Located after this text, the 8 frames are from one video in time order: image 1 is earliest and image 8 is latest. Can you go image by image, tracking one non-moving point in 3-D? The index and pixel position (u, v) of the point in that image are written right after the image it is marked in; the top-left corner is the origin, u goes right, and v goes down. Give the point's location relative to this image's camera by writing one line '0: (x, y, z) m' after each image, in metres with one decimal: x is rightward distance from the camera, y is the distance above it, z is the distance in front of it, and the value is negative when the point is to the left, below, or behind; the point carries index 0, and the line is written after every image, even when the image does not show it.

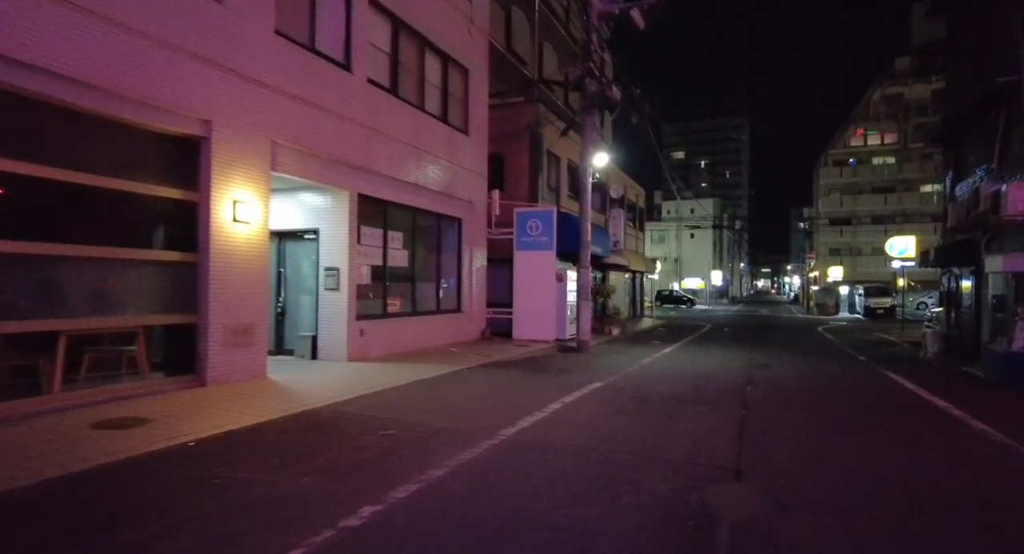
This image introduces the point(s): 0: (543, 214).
0: (+1.0, +2.0, +18.9) m
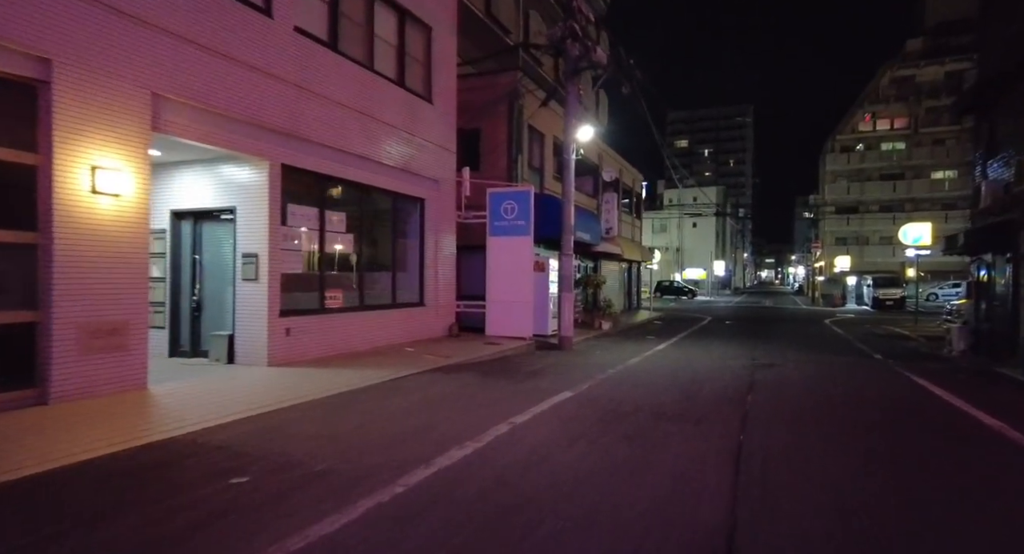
0: (+0.2, +2.4, +16.7) m
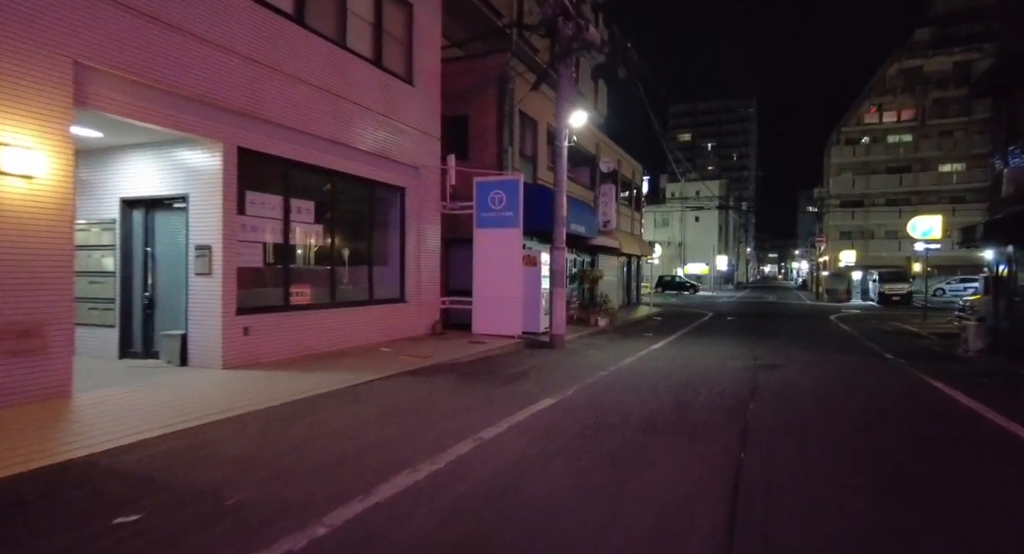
0: (-0.1, +2.5, +15.7) m
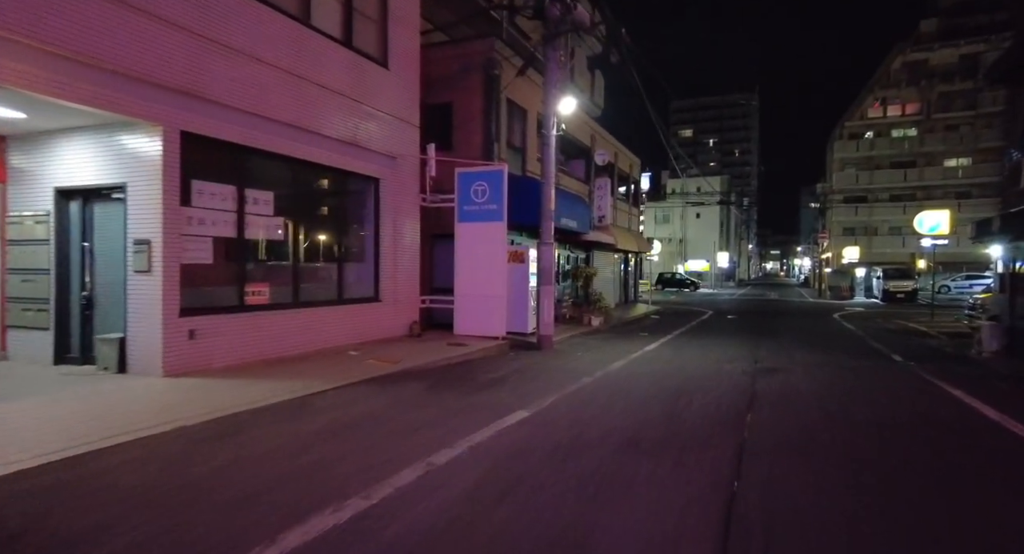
0: (-0.5, +2.6, +14.8) m
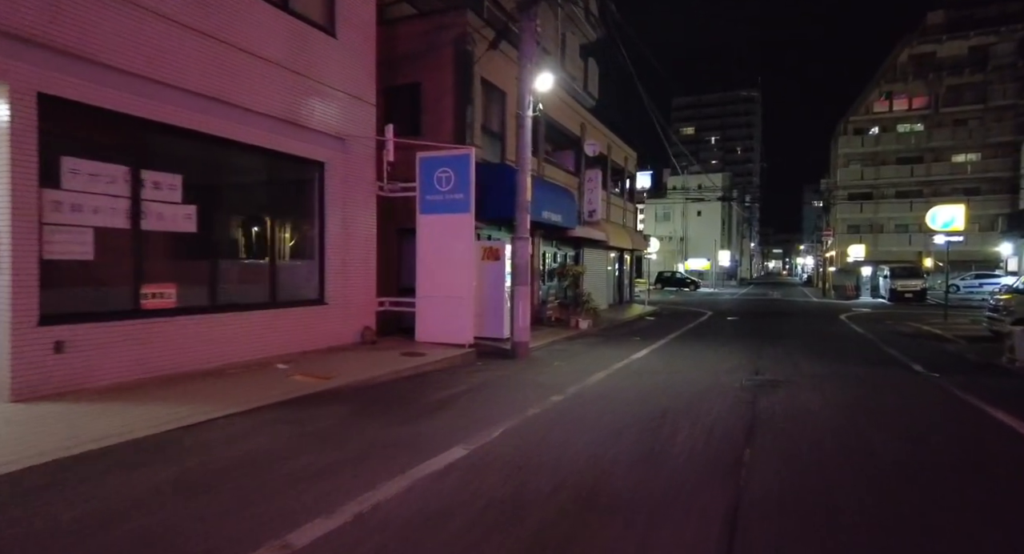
0: (-1.2, +2.6, +13.0) m
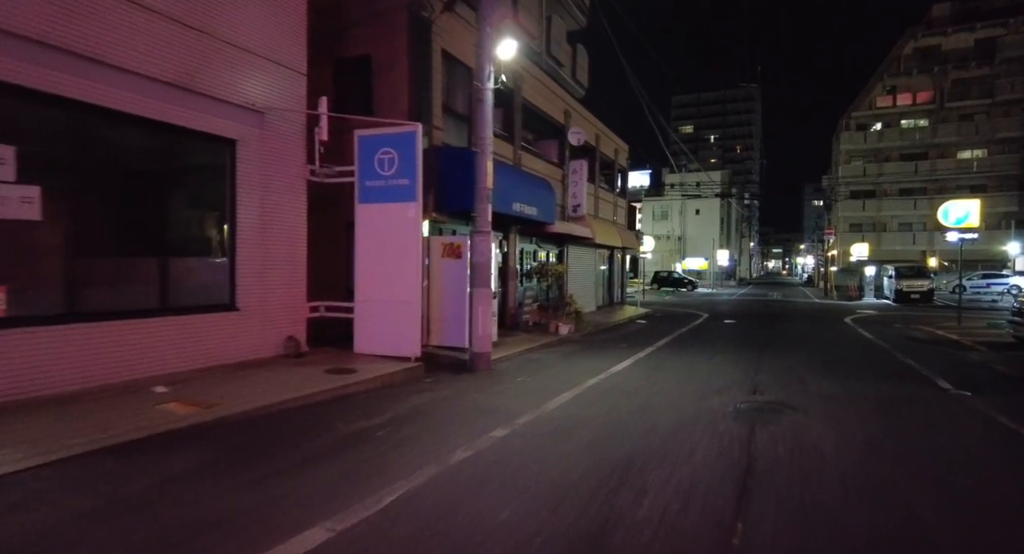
0: (-2.1, +2.6, +11.0) m
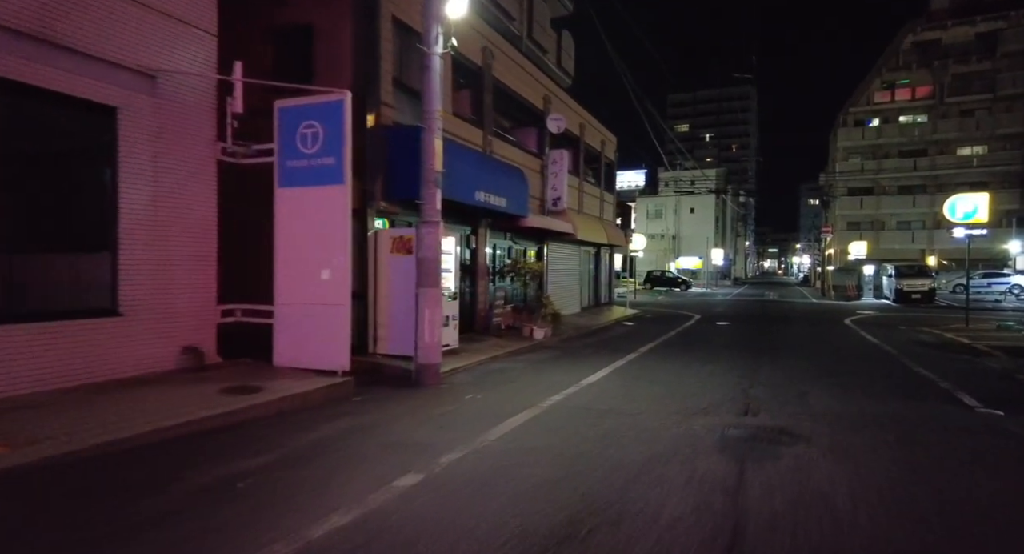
0: (-2.9, +2.6, +9.2) m
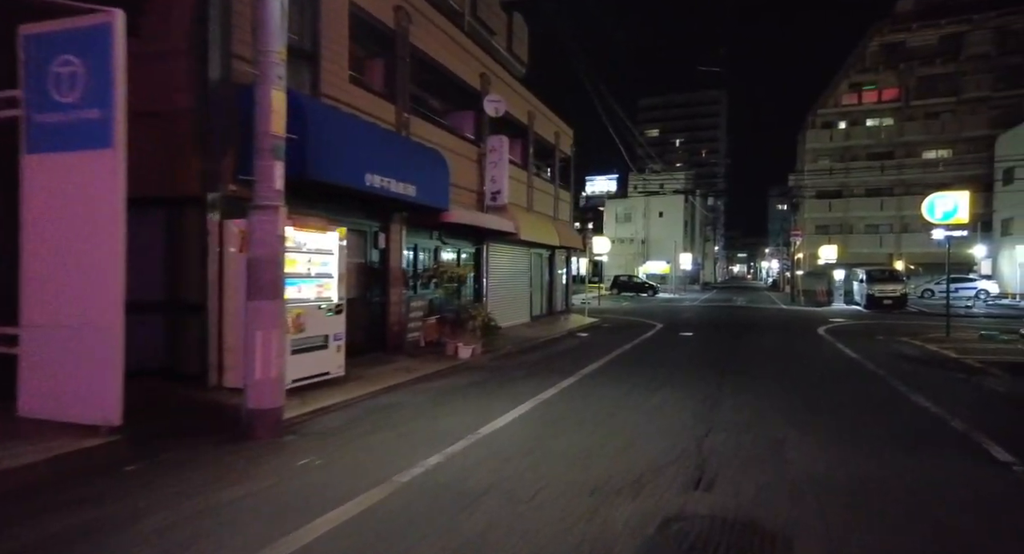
0: (-4.5, +2.5, +6.2) m
